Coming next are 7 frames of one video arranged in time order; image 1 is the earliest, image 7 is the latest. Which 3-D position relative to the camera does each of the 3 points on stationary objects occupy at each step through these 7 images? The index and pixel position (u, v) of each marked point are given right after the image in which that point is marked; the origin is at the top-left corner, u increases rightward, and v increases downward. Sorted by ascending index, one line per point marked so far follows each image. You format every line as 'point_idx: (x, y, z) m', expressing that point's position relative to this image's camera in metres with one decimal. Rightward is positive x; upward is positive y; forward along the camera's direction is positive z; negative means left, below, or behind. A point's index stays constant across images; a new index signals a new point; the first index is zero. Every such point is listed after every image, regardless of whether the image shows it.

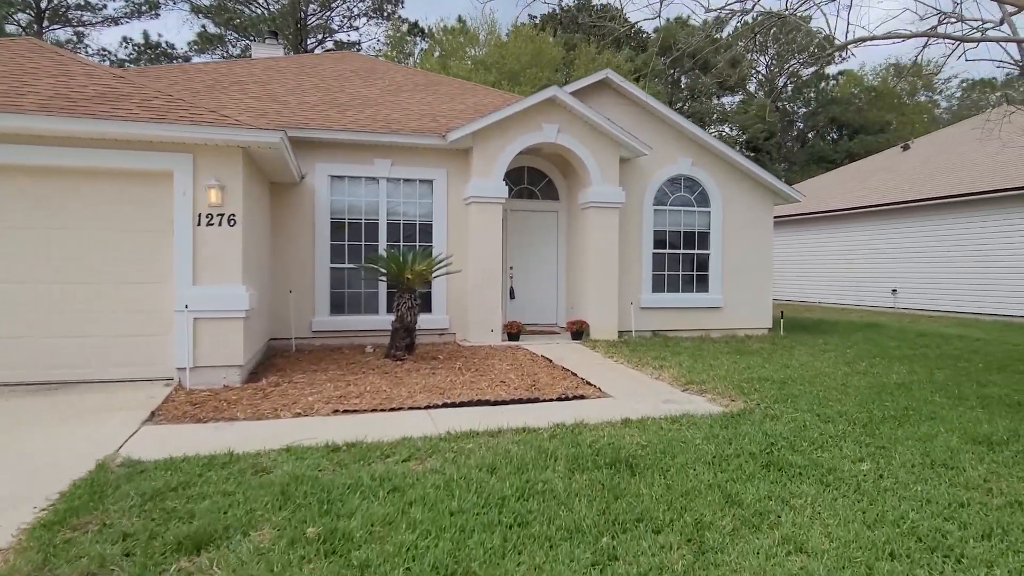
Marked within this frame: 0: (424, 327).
0: (-1.5, -0.7, +11.2) m
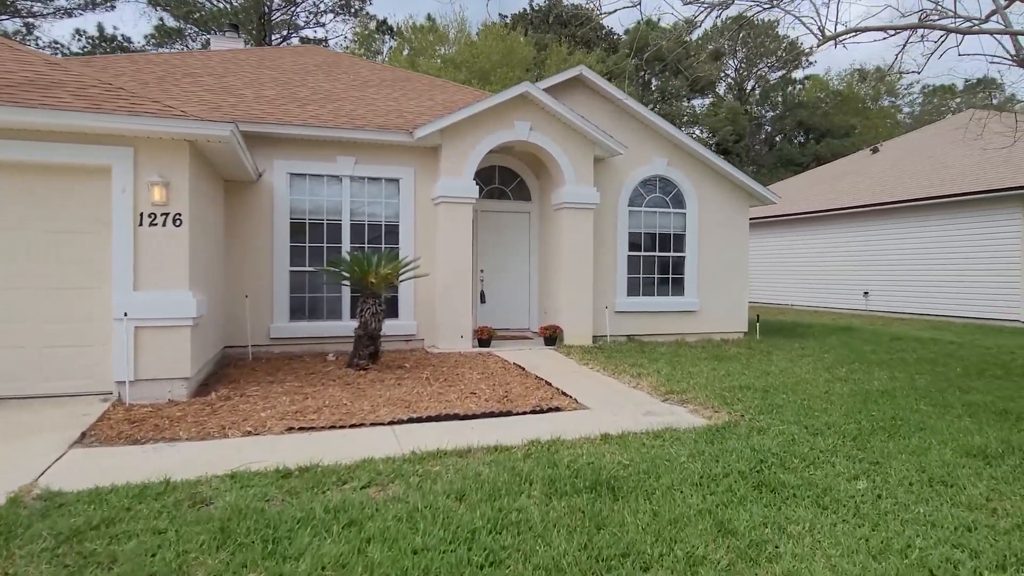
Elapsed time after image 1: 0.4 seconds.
0: (-2.0, -0.8, +10.7) m
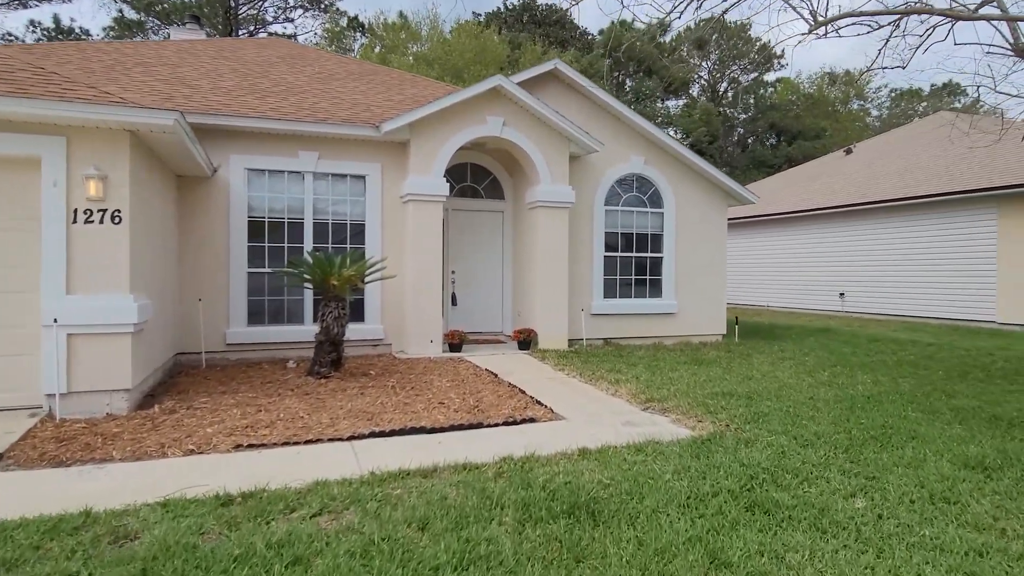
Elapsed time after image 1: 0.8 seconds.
0: (-2.4, -0.8, +10.2) m
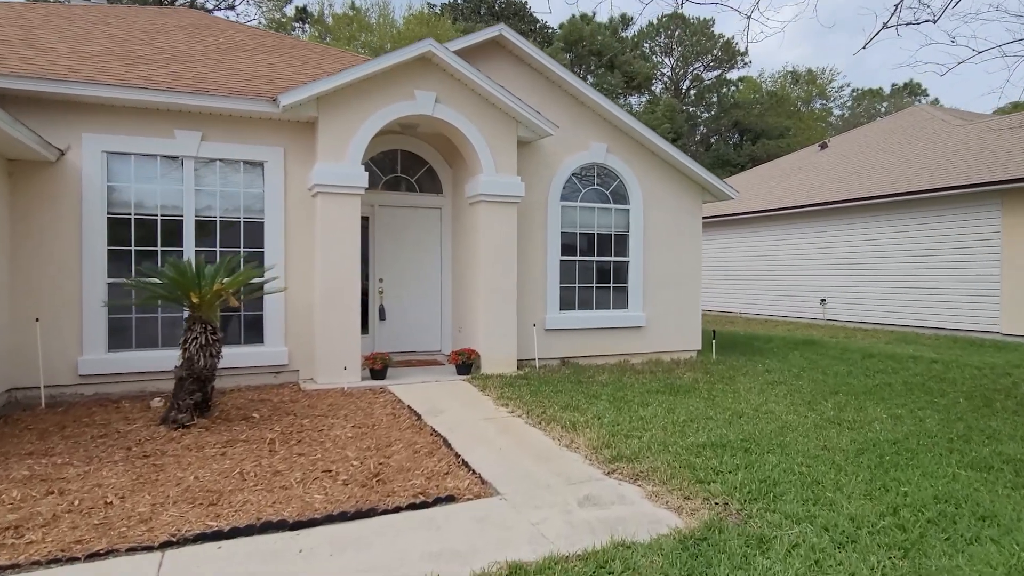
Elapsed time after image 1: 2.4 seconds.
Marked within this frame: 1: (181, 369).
0: (-3.3, -1.0, +8.2) m
1: (-3.1, -0.7, +6.0) m
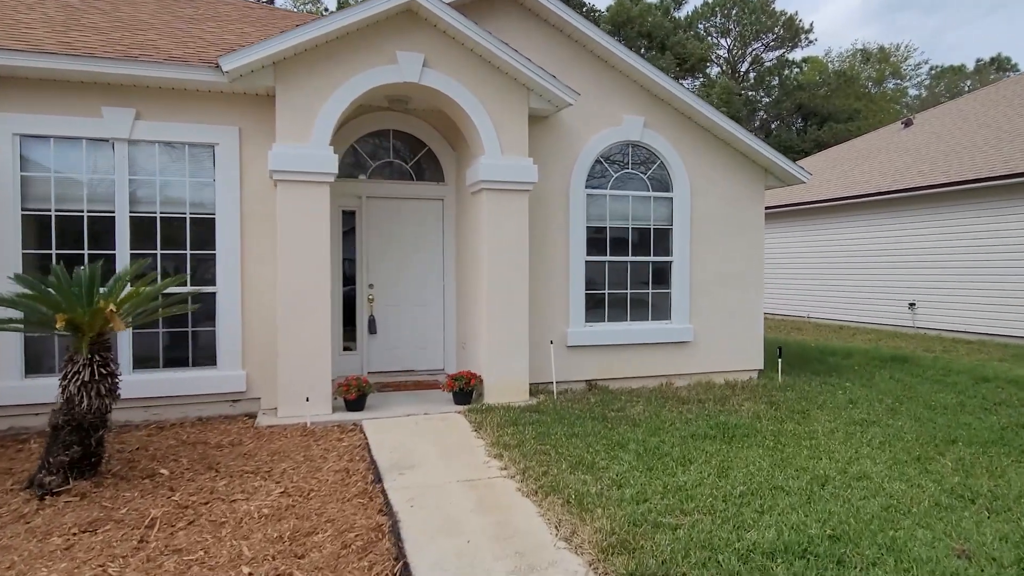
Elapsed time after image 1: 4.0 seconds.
0: (-3.2, -1.1, +6.7) m
1: (-3.2, -0.9, +4.6) m
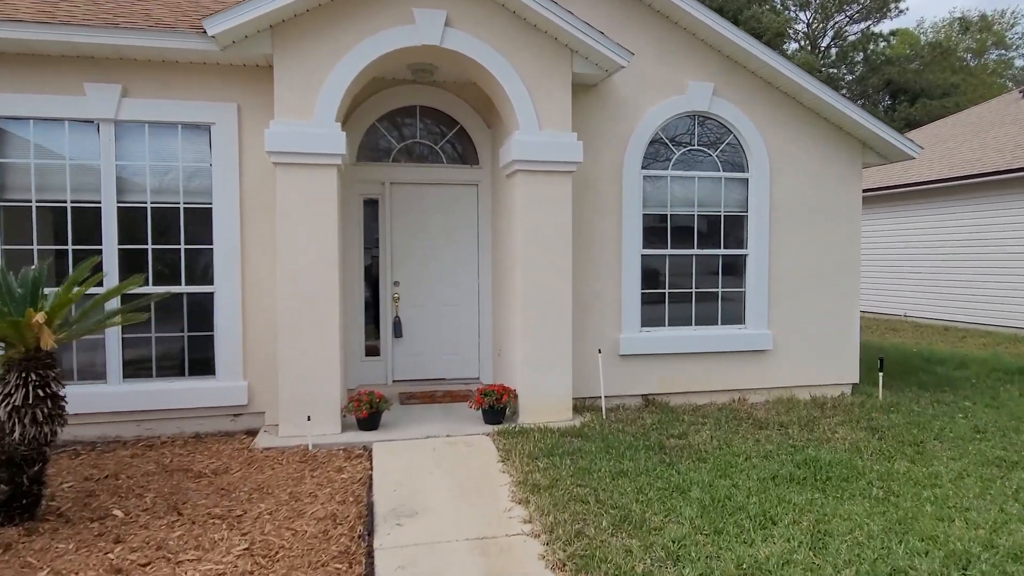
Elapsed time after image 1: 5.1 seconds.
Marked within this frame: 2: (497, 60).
0: (-2.9, -1.1, +5.9) m
1: (-3.1, -0.9, +3.8) m
2: (-0.1, +2.1, +5.9) m
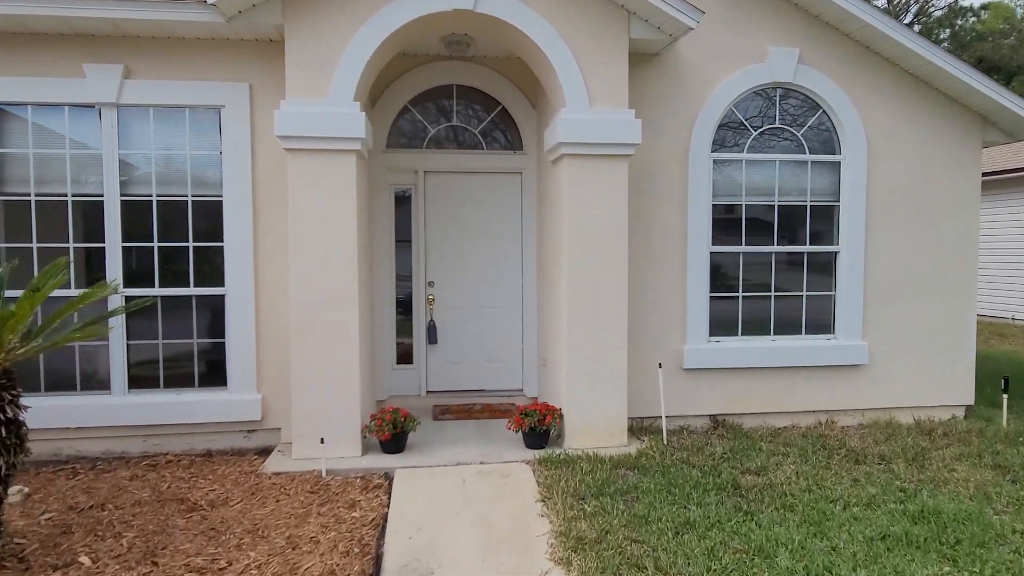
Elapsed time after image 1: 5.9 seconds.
0: (-2.5, -1.1, +5.3) m
1: (-2.9, -0.9, +3.2) m
2: (+0.2, +2.1, +5.1) m
